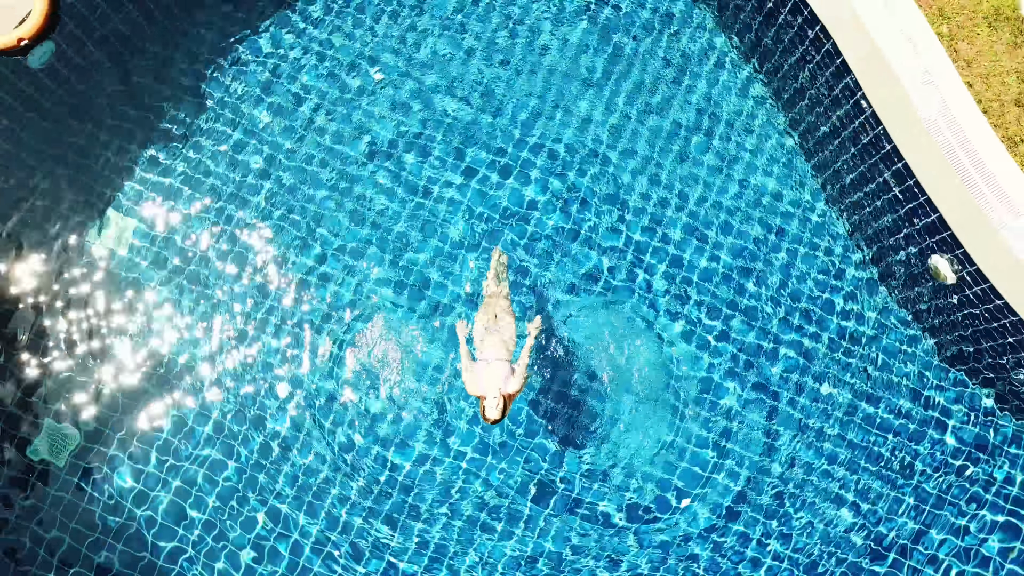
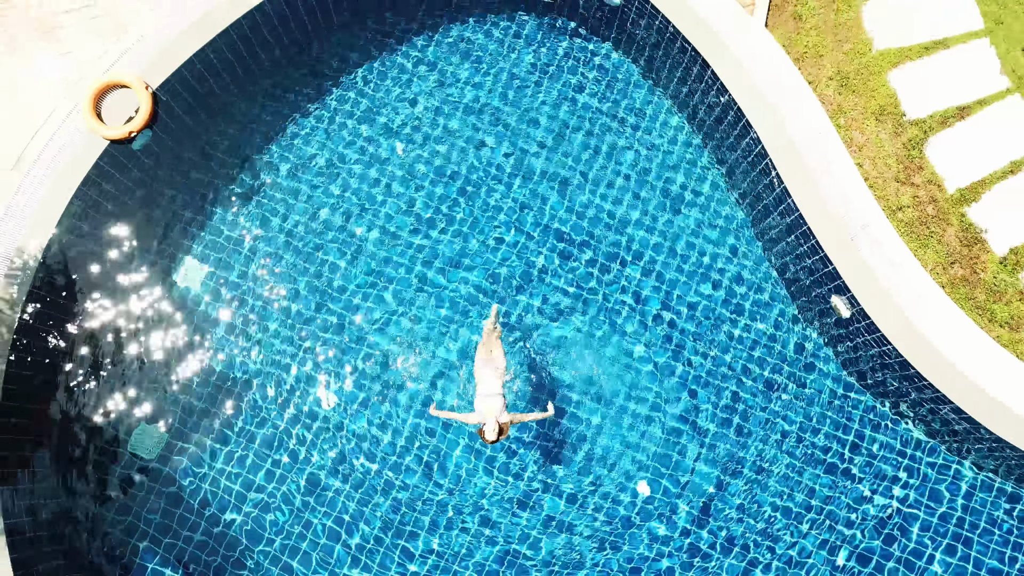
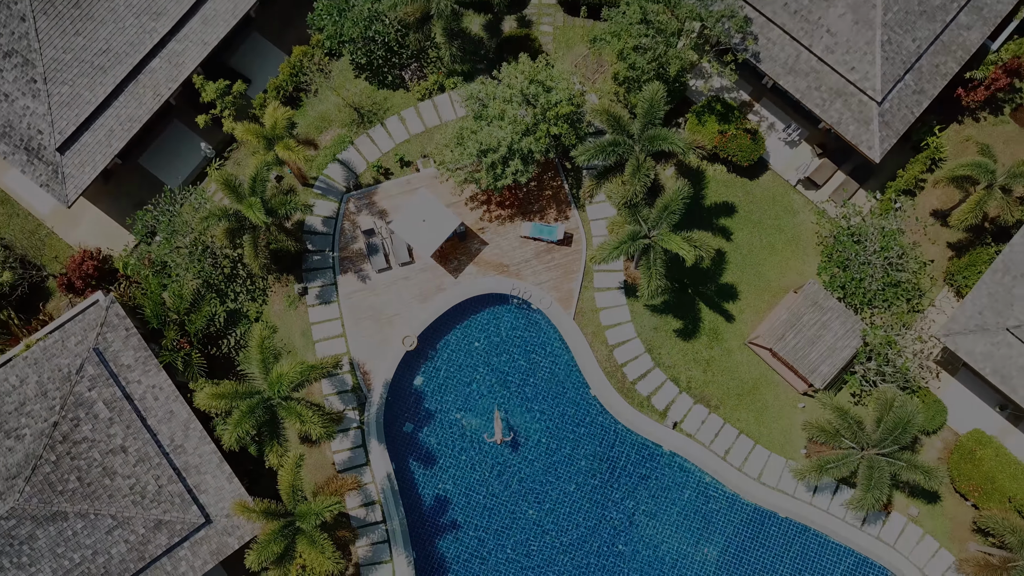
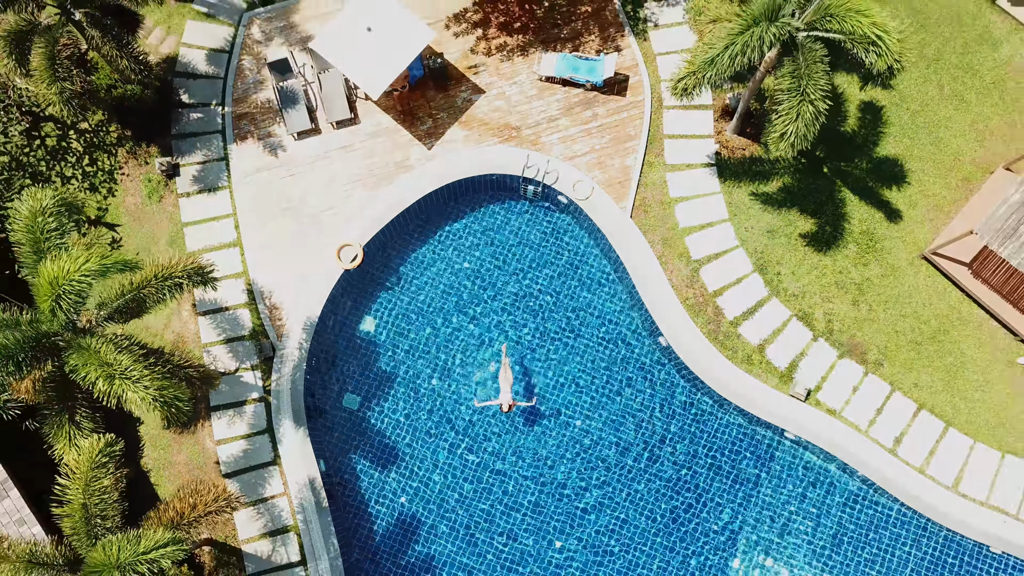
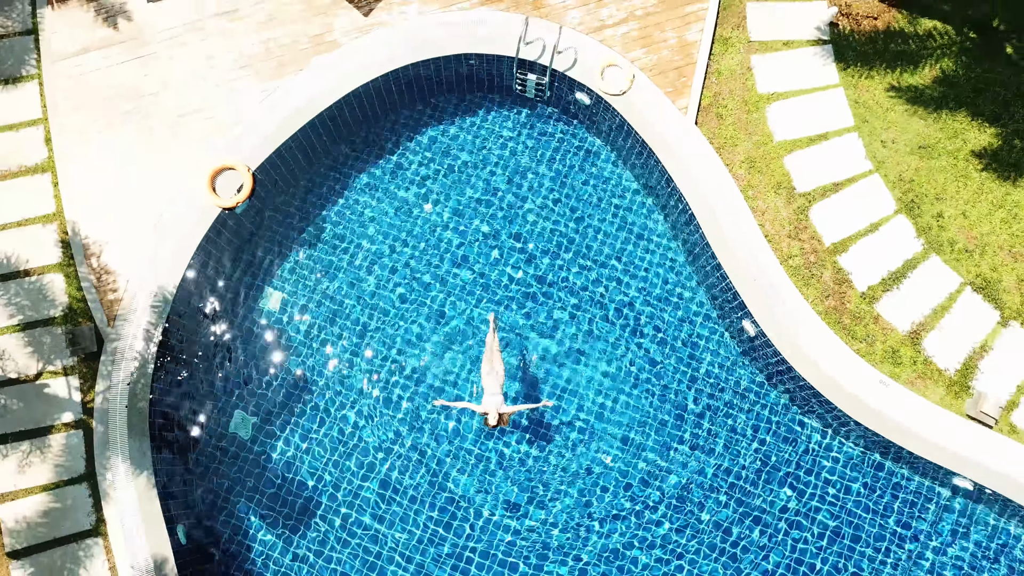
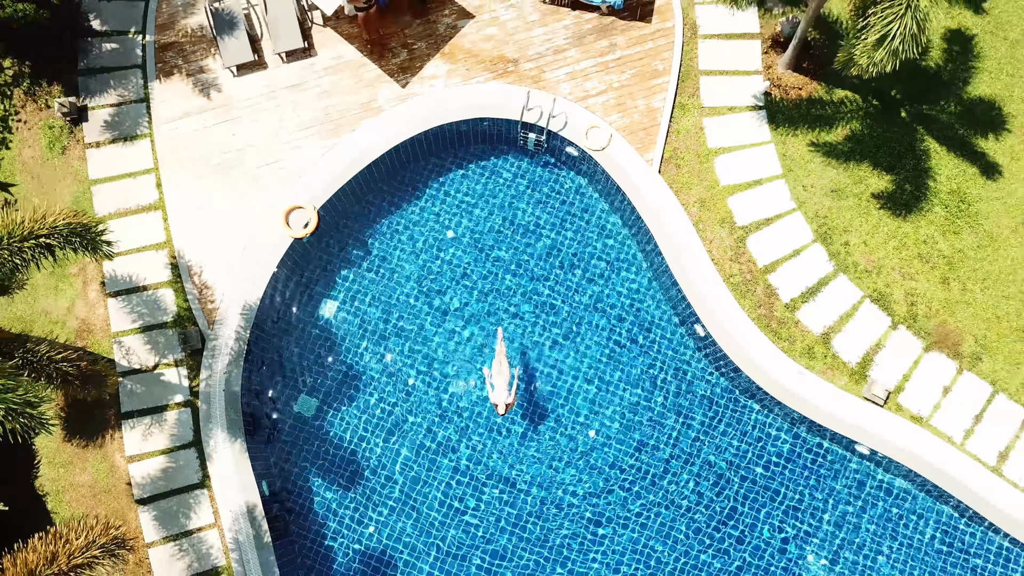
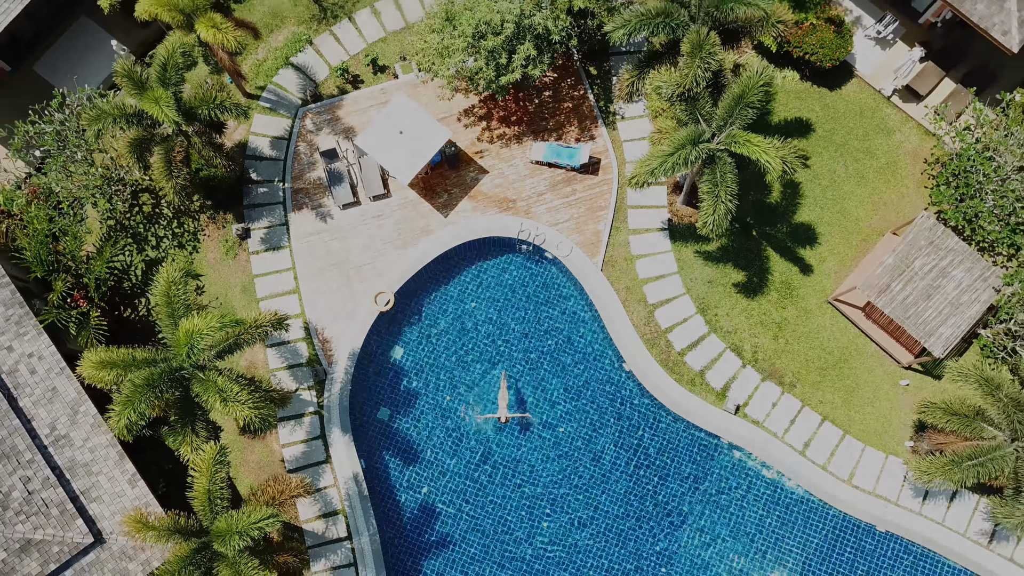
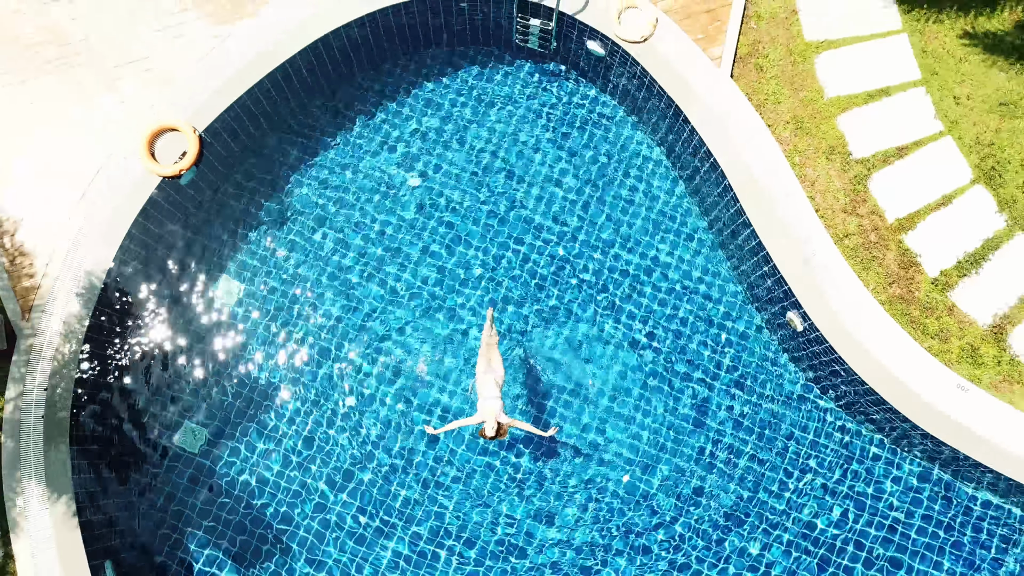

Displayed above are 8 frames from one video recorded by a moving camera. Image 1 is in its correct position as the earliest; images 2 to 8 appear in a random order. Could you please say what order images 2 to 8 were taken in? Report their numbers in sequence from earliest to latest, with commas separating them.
2, 8, 5, 6, 4, 7, 3
